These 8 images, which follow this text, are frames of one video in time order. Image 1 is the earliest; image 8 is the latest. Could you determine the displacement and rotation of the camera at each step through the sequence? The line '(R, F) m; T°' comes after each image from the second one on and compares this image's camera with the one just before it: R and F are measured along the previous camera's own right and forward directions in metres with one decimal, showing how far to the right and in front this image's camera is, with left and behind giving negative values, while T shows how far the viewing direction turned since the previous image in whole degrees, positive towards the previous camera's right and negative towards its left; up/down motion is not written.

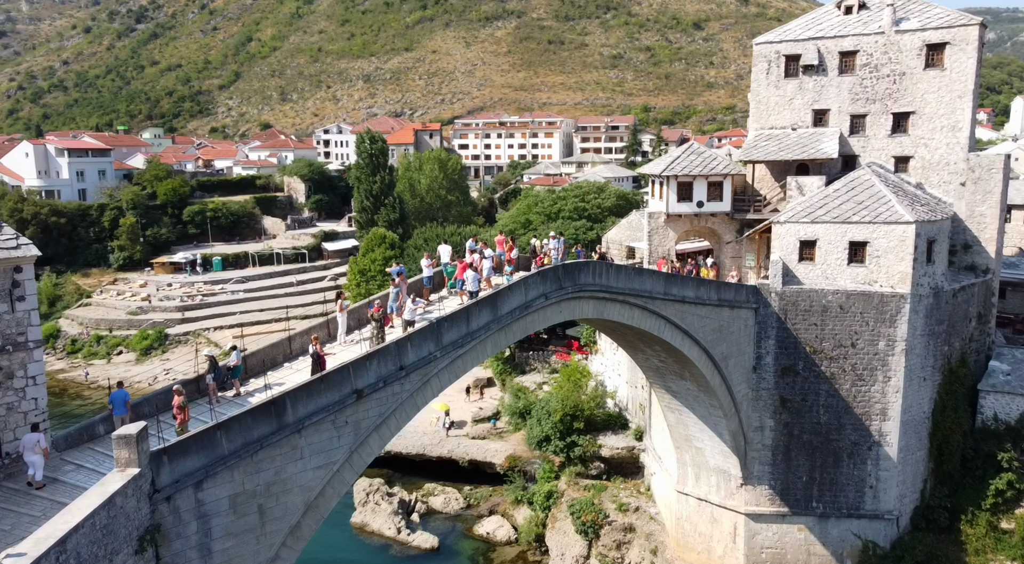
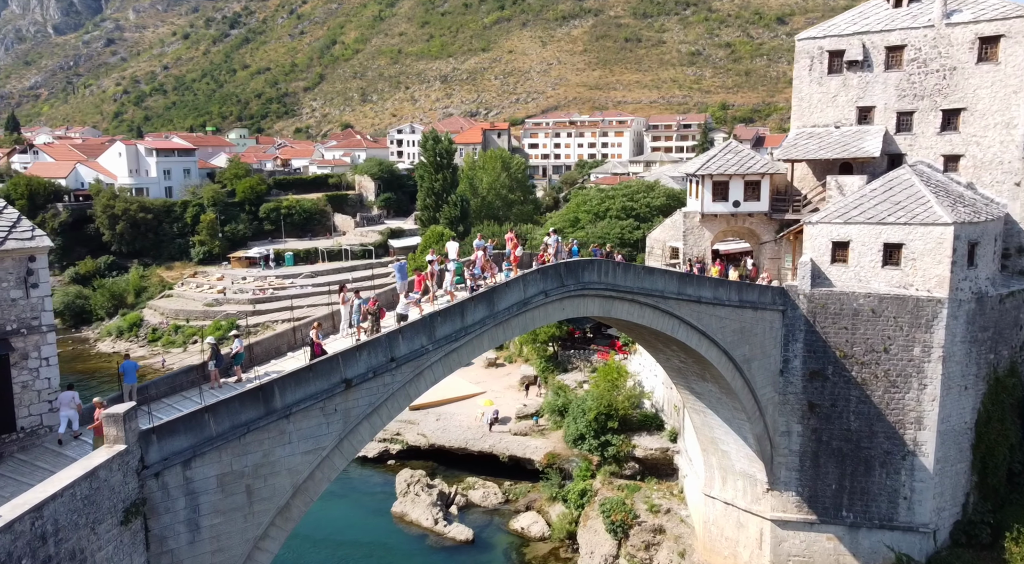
(+1.3, -0.2) m; -6°
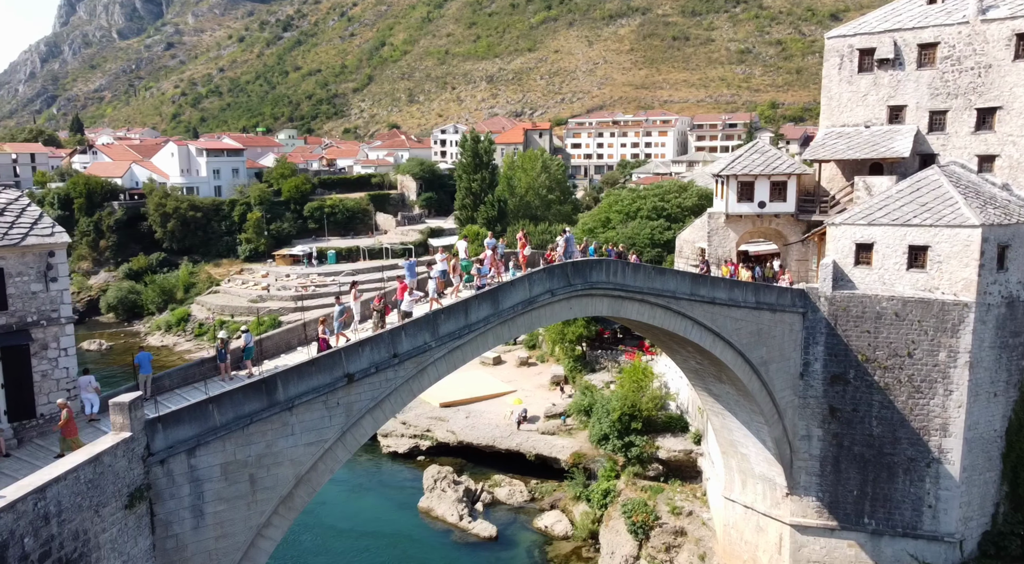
(+0.7, -0.1) m; -4°
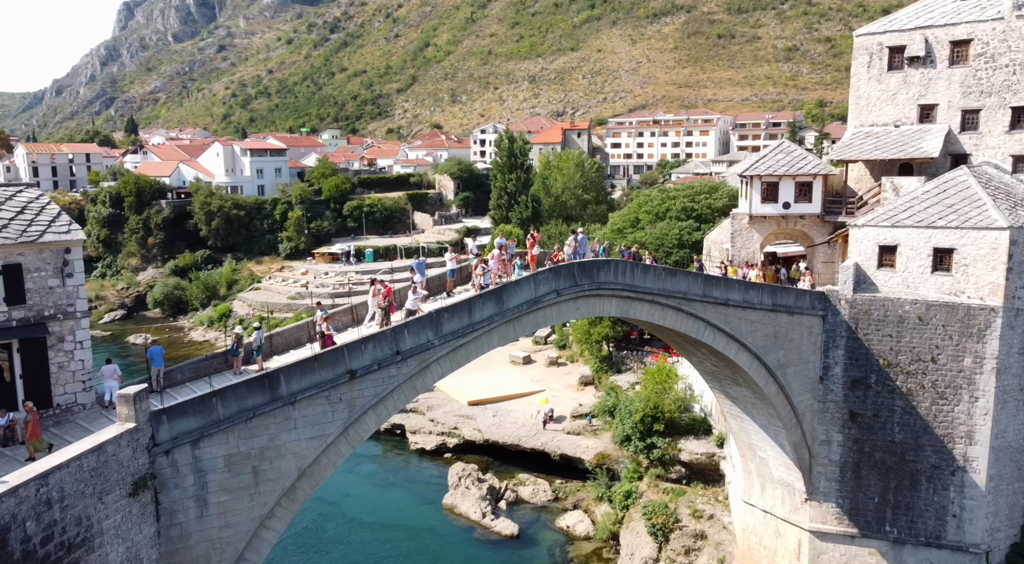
(+0.6, -0.1) m; -3°
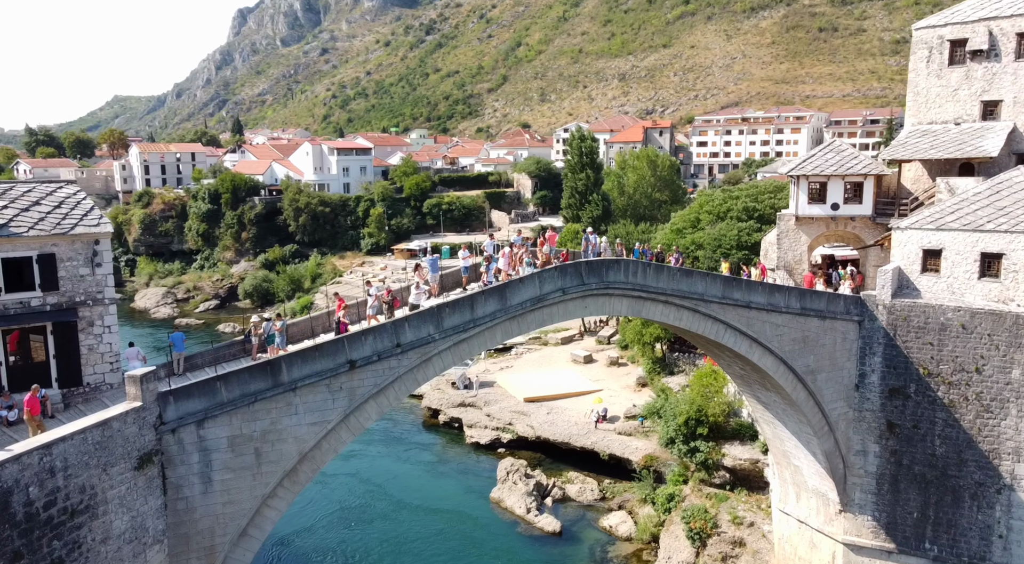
(+1.5, -0.1) m; -7°
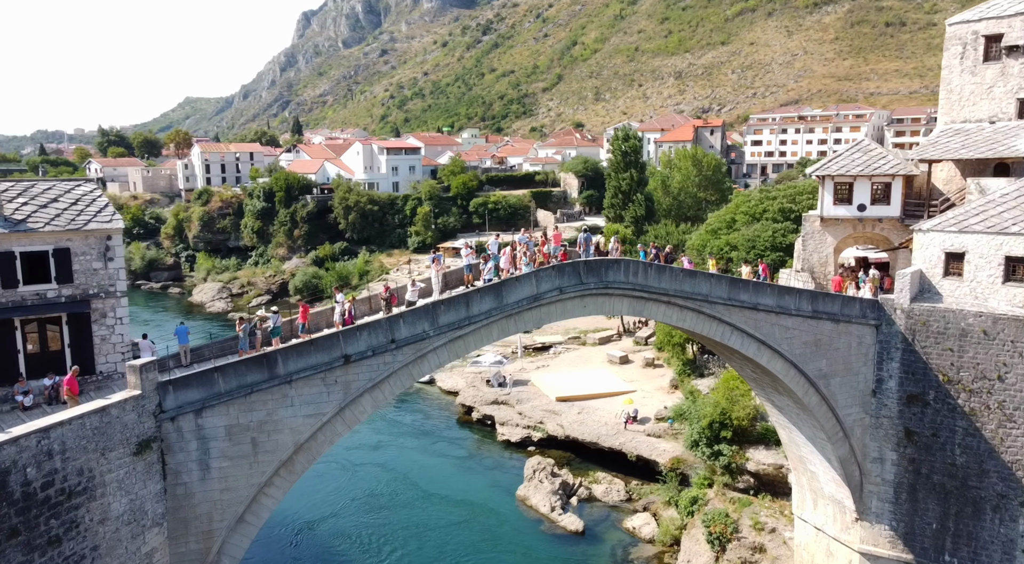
(+1.0, -0.1) m; -4°
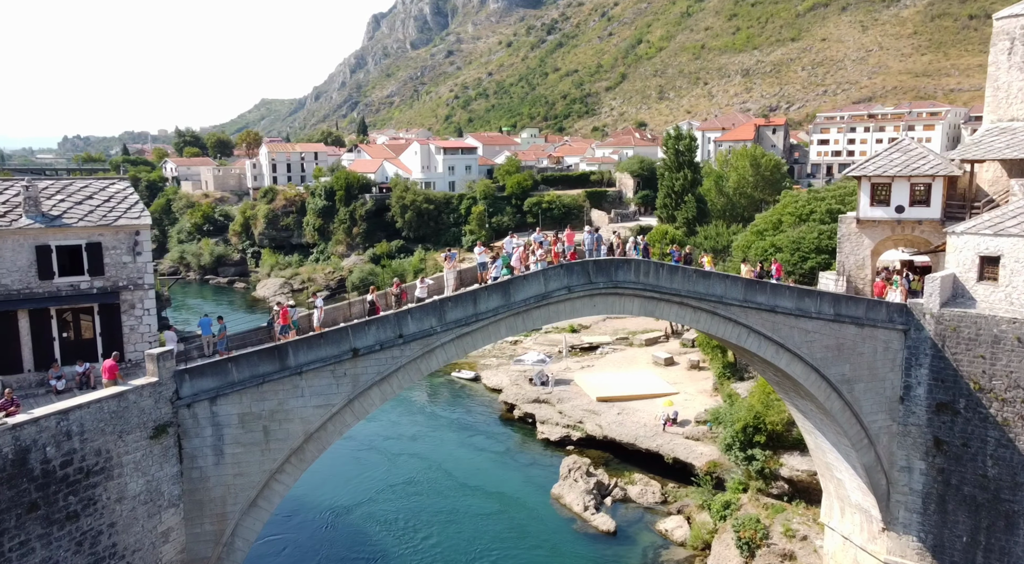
(+1.0, -0.1) m; -5°
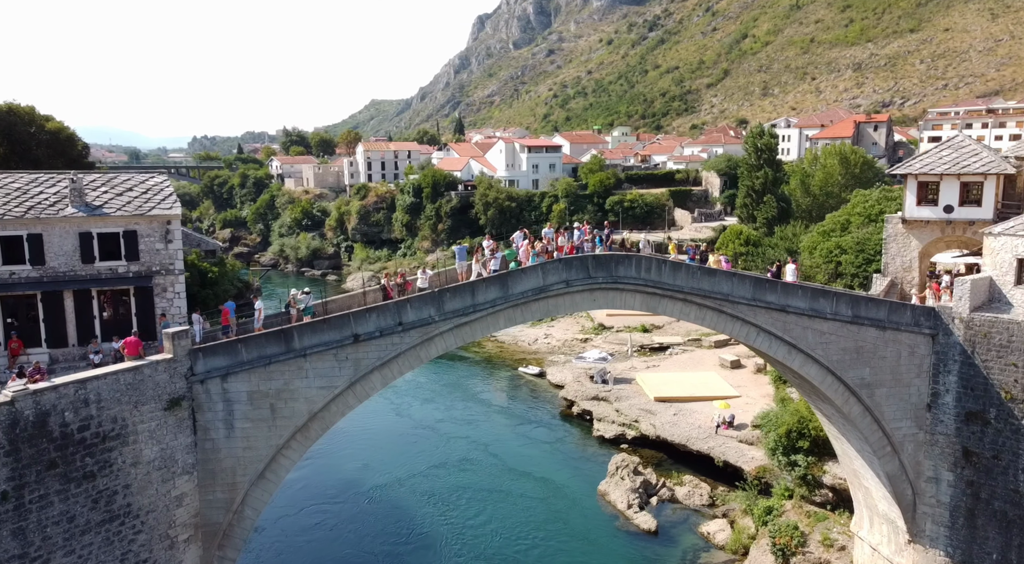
(+1.8, -0.2) m; -7°
